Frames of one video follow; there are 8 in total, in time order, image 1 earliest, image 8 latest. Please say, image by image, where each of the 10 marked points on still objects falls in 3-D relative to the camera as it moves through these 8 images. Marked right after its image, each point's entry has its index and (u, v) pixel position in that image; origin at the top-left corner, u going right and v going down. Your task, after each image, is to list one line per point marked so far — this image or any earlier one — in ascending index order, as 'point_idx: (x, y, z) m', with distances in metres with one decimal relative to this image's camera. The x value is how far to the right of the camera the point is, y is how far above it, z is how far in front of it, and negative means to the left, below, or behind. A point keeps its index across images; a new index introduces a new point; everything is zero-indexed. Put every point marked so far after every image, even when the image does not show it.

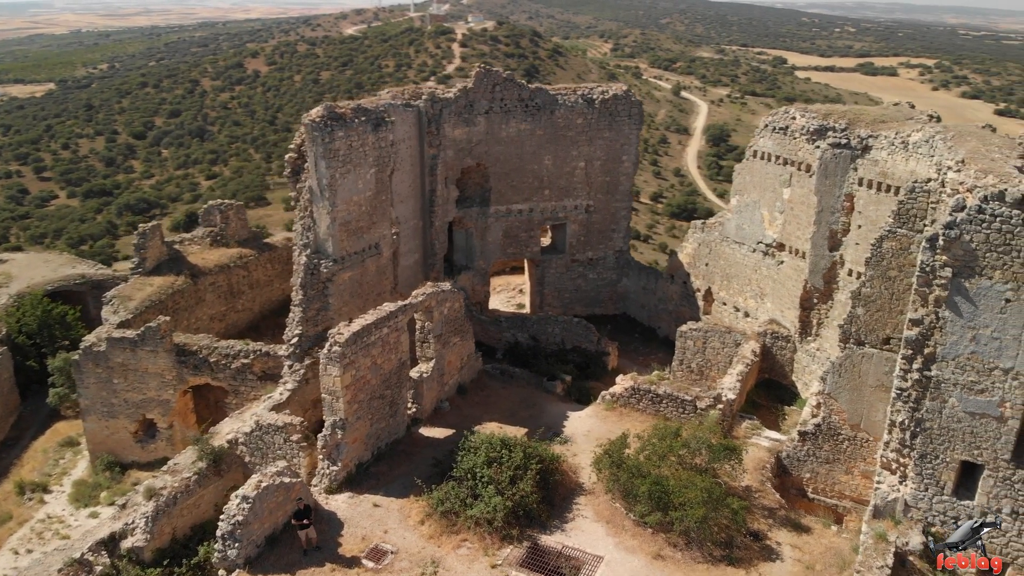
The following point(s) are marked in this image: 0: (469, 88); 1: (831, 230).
0: (-0.7, +3.2, +13.7) m
1: (+4.2, +0.7, +11.3) m
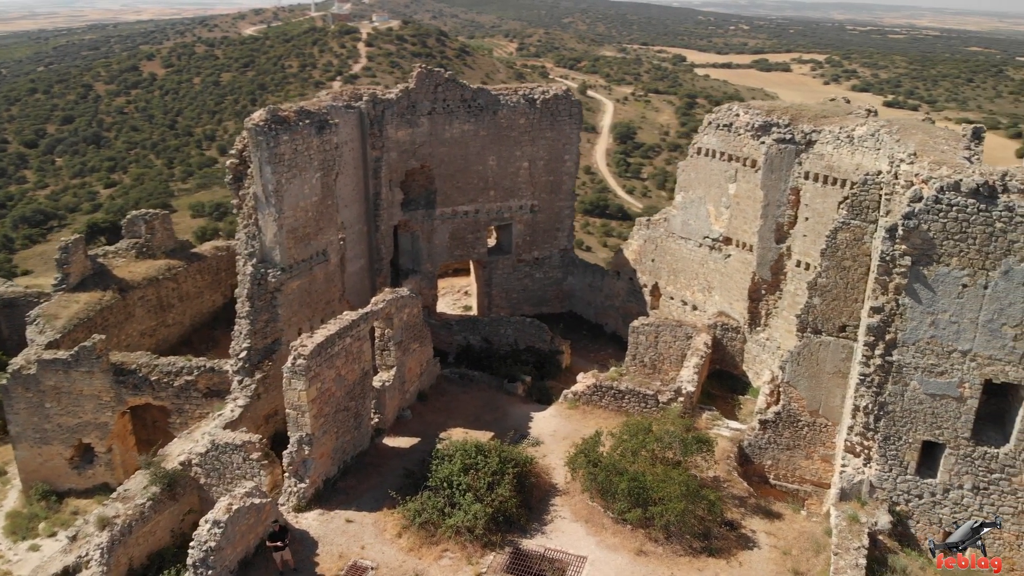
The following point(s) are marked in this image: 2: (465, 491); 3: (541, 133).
0: (-1.6, +3.2, +13.4) m
1: (+3.6, +0.9, +11.6) m
2: (-0.5, -2.2, +9.1) m
3: (+0.5, +2.7, +14.6) m
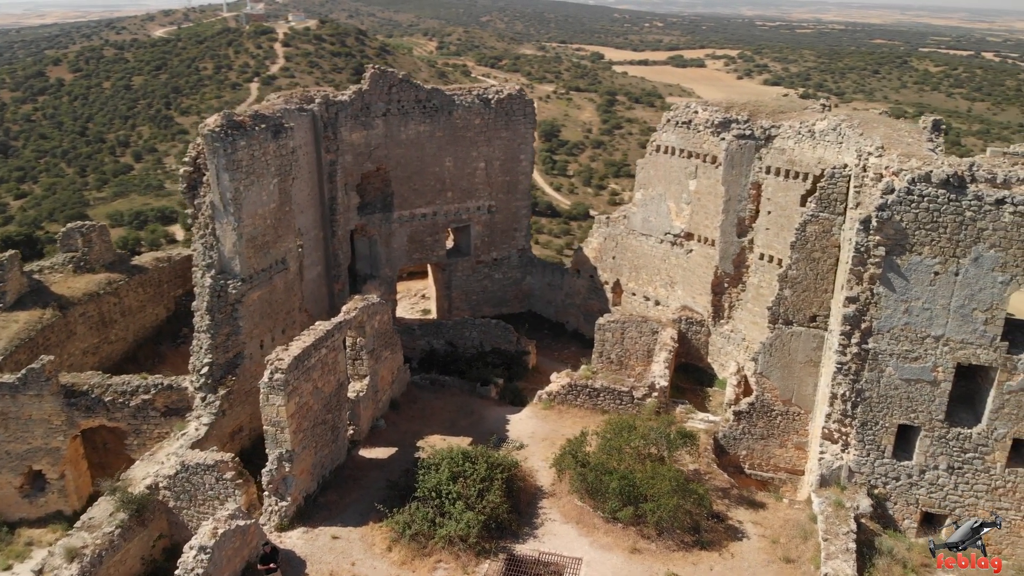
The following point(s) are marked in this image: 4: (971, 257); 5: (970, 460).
0: (-2.3, +3.1, +13.2) m
1: (+3.1, +1.0, +11.8) m
2: (-0.6, -2.2, +9.0) m
3: (-0.2, +2.6, +14.5) m
4: (+4.5, +0.3, +8.4) m
5: (+4.8, -1.8, +9.0) m
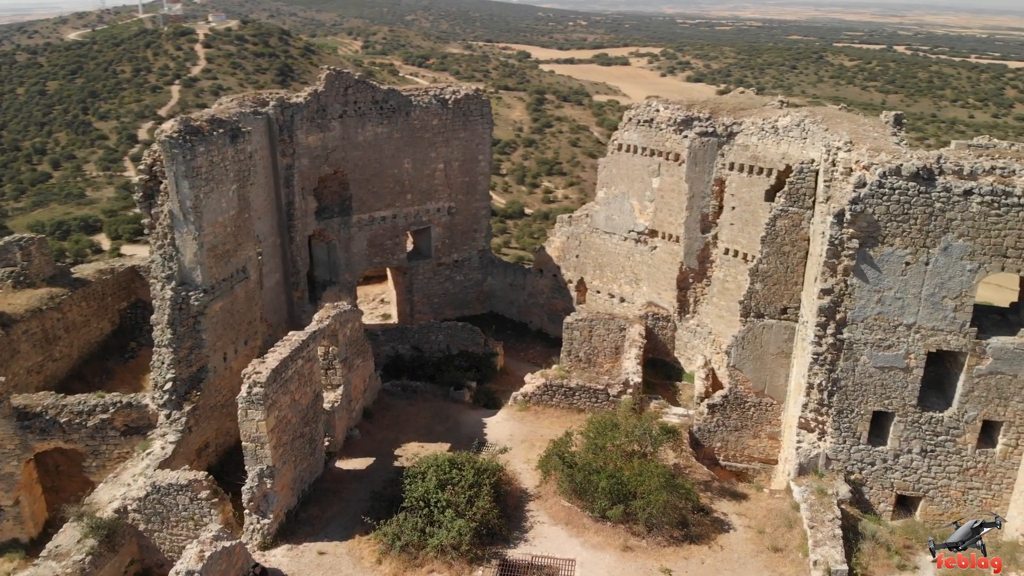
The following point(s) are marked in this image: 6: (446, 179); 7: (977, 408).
0: (-2.9, +3.0, +12.8) m
1: (+2.7, +1.0, +12.0) m
2: (-0.7, -2.3, +8.8) m
3: (-1.0, +2.6, +14.3) m
4: (+4.4, +0.4, +8.7) m
5: (+4.7, -1.7, +9.3) m
6: (-1.1, +1.9, +14.5) m
7: (+4.9, -1.3, +9.0) m
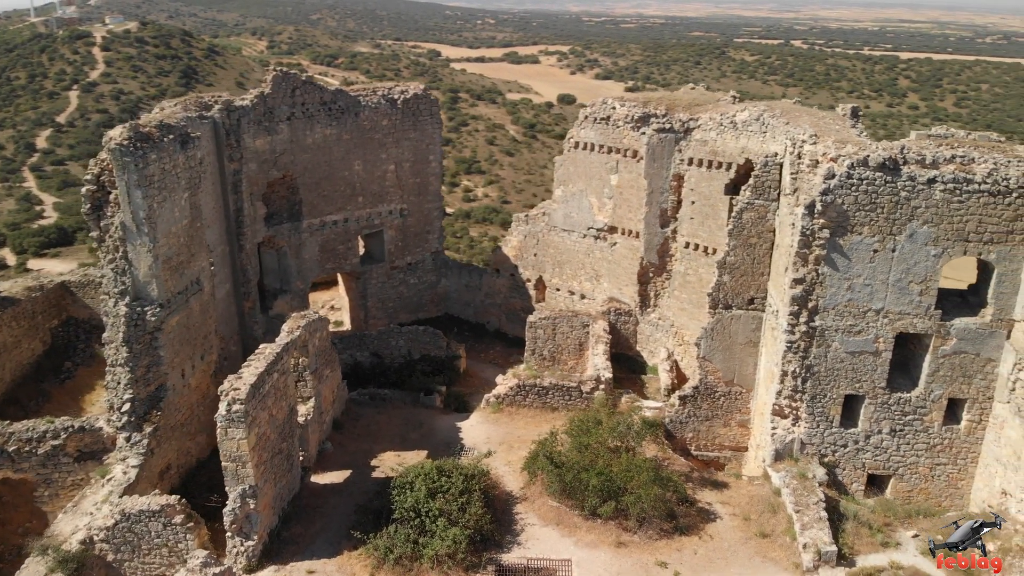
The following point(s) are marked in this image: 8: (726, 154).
0: (-3.6, +2.8, +12.4) m
1: (+2.1, +1.1, +12.1) m
2: (-0.8, -2.3, +8.7) m
3: (-1.8, +2.5, +14.1) m
4: (+4.2, +0.6, +9.0) m
5: (+4.5, -1.5, +9.7) m
6: (-1.9, +1.8, +14.2) m
7: (+4.8, -1.1, +9.4) m
8: (+2.8, +1.8, +11.1) m
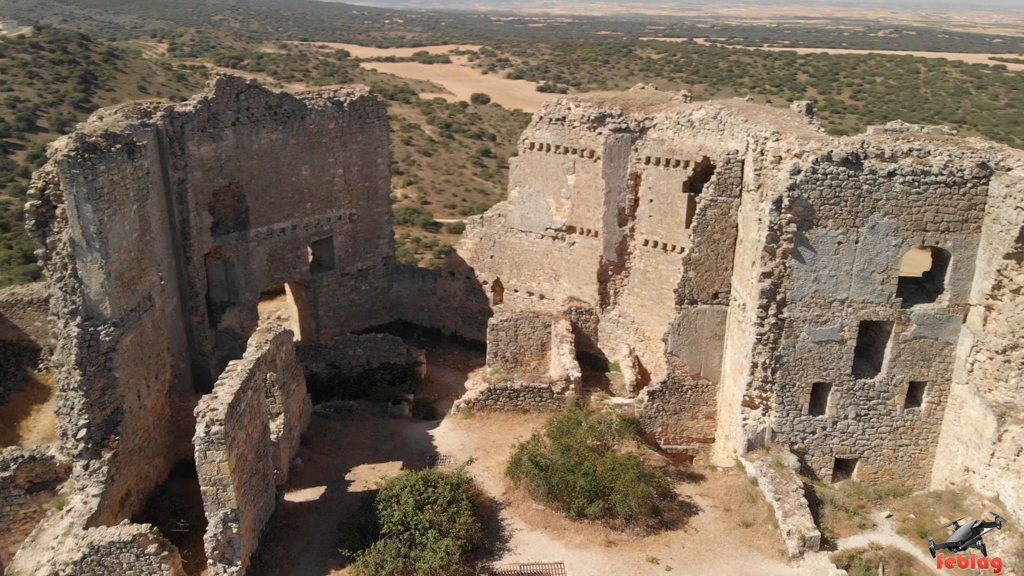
0: (-4.2, +2.7, +11.9) m
1: (+1.6, +1.1, +12.2) m
2: (-0.9, -2.4, +8.5) m
3: (-2.6, +2.4, +13.8) m
4: (+3.9, +0.7, +9.3) m
5: (+4.3, -1.4, +10.0) m
6: (-2.7, +1.7, +13.9) m
7: (+4.5, -0.9, +9.8) m
8: (+2.3, +1.8, +11.3) m
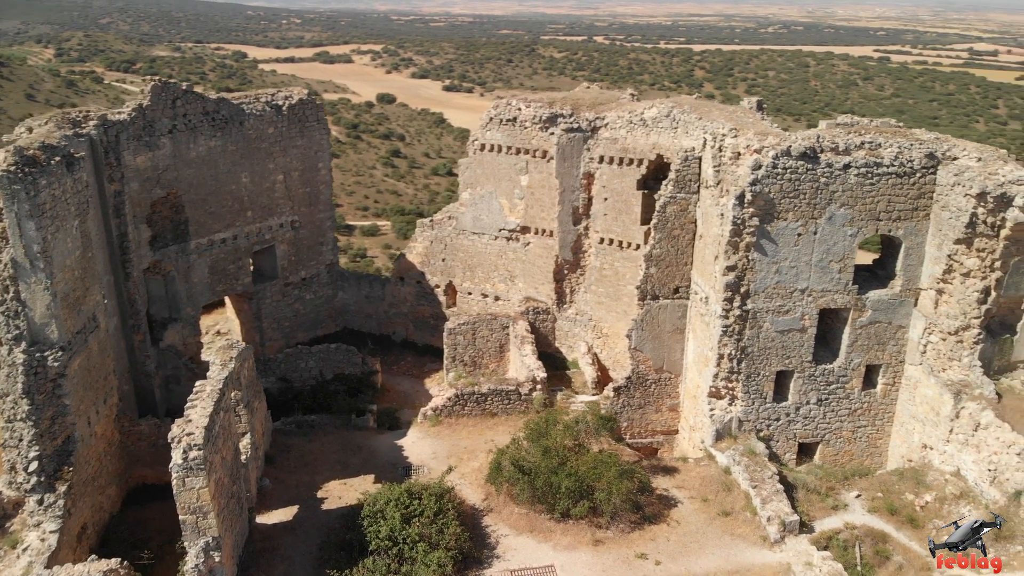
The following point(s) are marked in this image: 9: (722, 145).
0: (-4.9, +2.4, +11.3) m
1: (+0.9, +1.2, +12.3) m
2: (-0.9, -2.5, +8.3) m
3: (-3.5, +2.3, +13.4) m
4: (+3.6, +0.8, +9.7) m
5: (+3.9, -1.2, +10.4) m
6: (-3.6, +1.5, +13.5) m
7: (+4.2, -0.8, +10.2) m
8: (+1.7, +1.9, +11.5) m
9: (+2.5, +1.7, +10.1) m
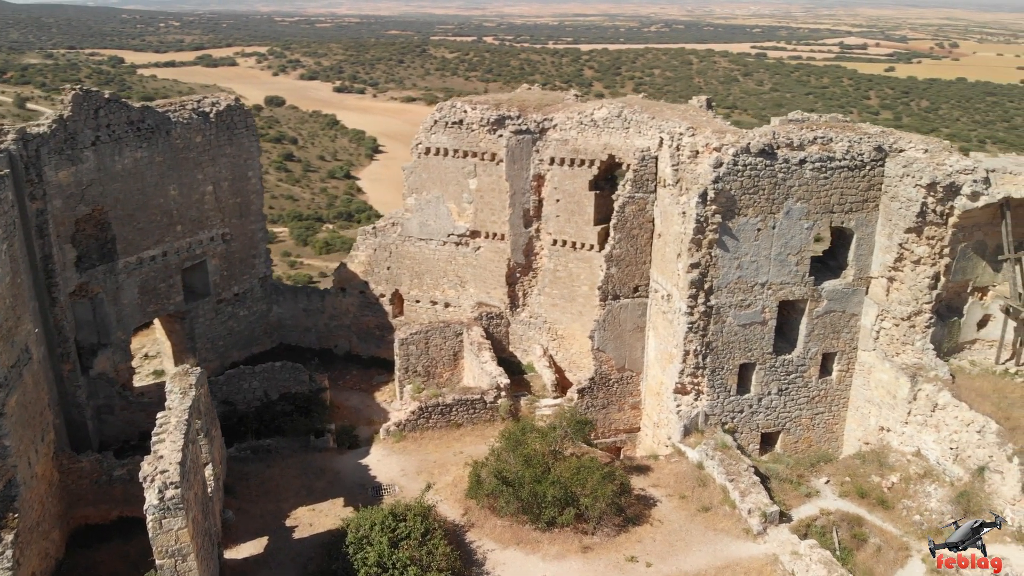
0: (-5.5, +2.1, +10.5) m
1: (+0.2, +1.1, +12.1) m
2: (-1.0, -2.6, +8.0) m
3: (-4.3, +2.0, +12.7) m
4: (+3.2, +0.9, +9.9) m
5: (+3.5, -1.1, +10.7) m
6: (-4.4, +1.3, +12.8) m
7: (+3.8, -0.7, +10.5) m
8: (+1.0, +1.9, +11.4) m
9: (+2.0, +1.7, +10.2) m
